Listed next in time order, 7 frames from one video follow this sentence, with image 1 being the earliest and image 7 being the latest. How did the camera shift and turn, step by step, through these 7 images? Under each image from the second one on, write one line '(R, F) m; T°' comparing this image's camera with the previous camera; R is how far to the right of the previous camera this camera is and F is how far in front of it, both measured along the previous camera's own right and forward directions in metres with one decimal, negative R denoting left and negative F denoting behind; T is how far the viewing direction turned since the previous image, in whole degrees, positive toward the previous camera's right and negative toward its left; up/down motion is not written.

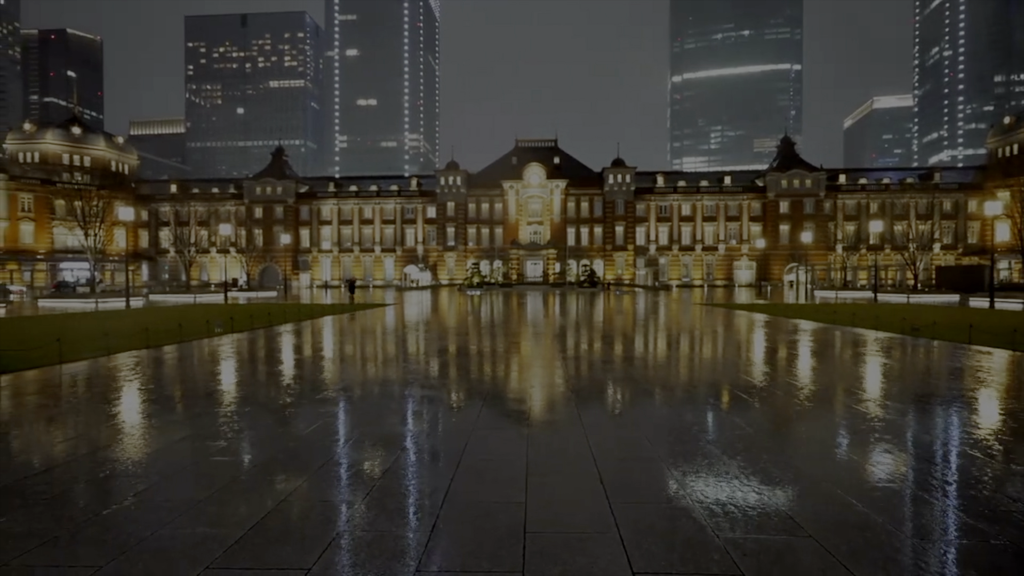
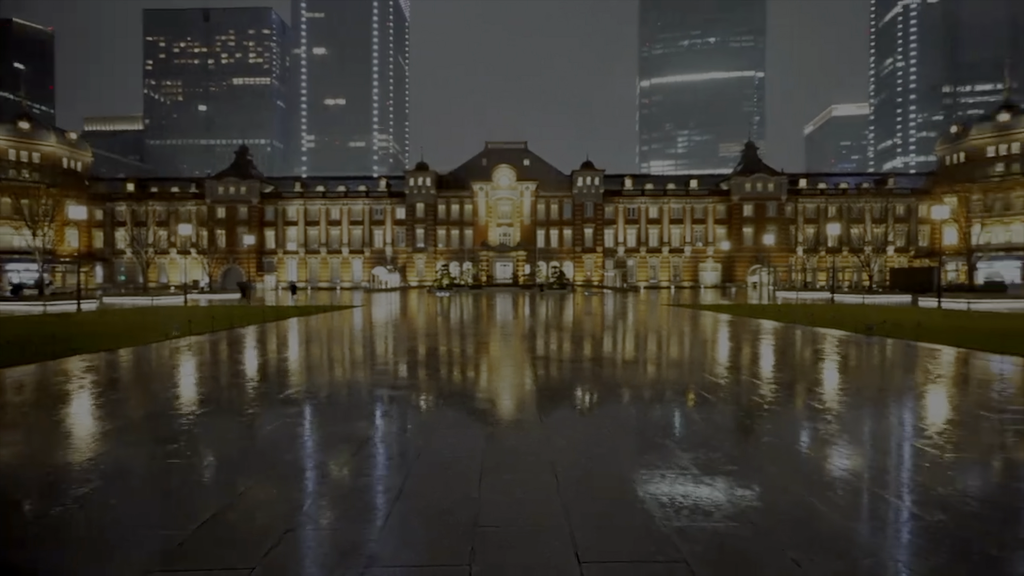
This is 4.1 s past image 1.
(+0.1, 0.0) m; +3°
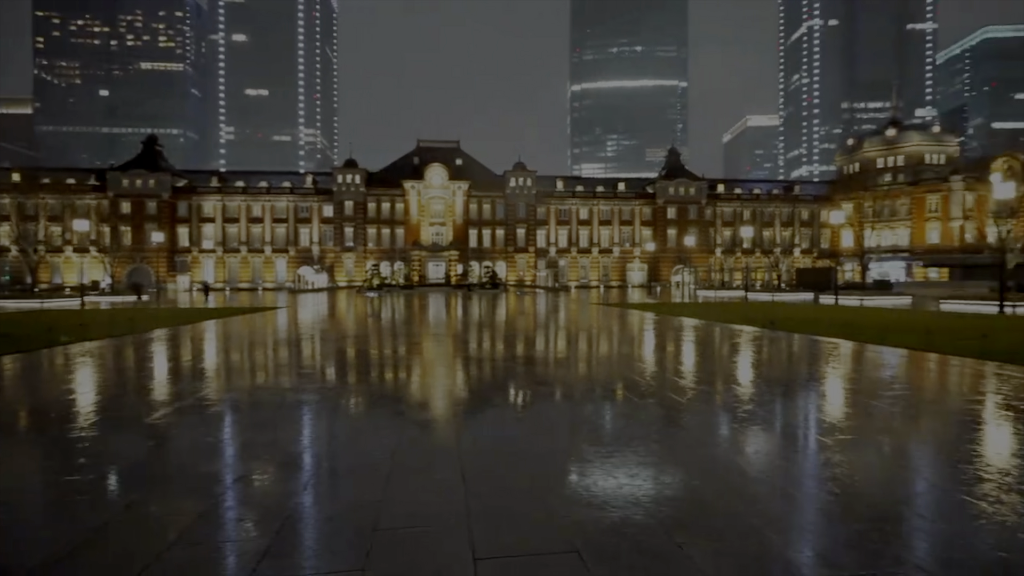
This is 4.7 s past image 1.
(-0.1, +0.7) m; +6°
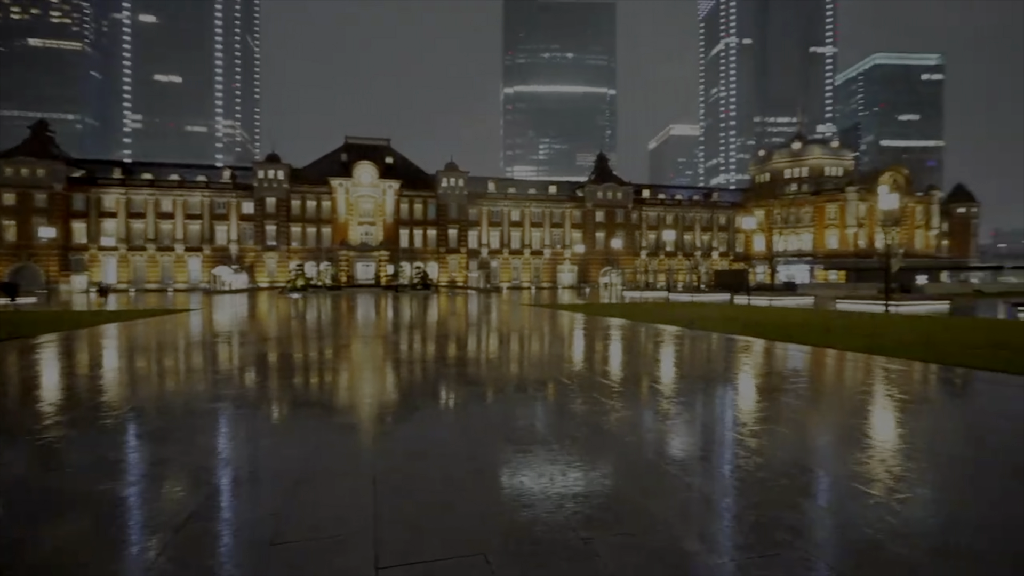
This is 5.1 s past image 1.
(0.0, +0.6) m; +6°
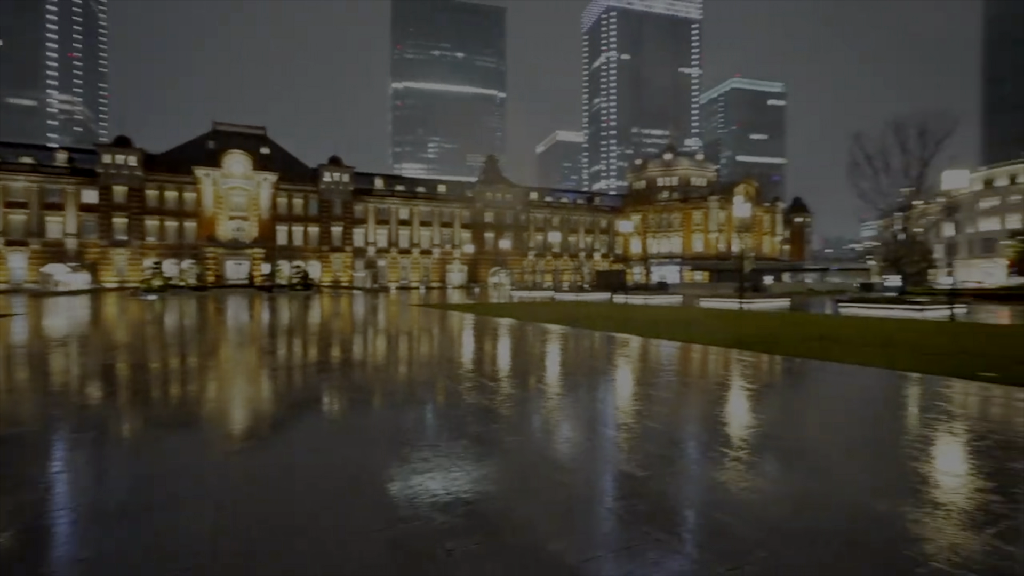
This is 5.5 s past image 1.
(+0.1, +1.4) m; +10°
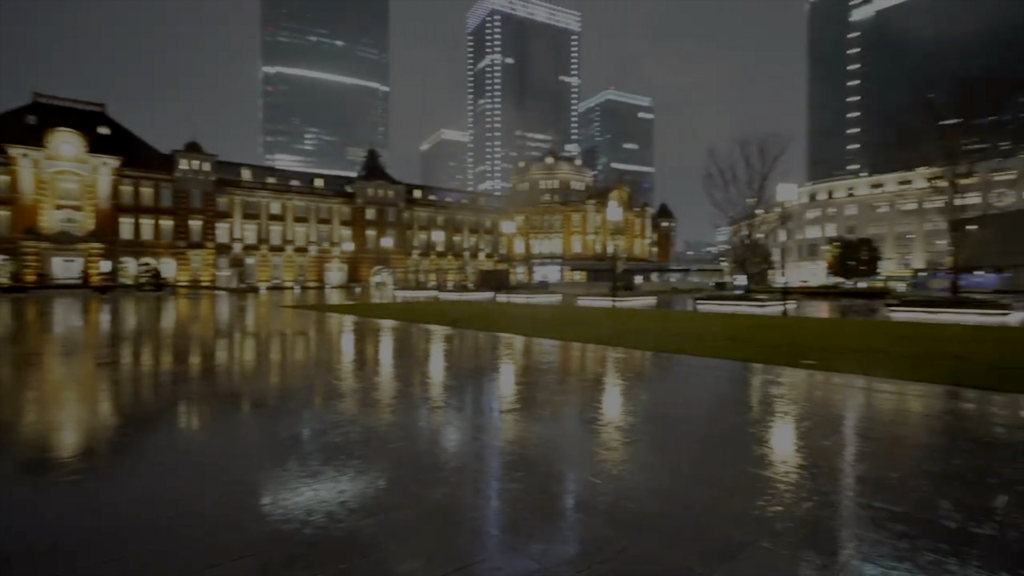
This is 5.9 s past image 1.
(+0.2, -0.4) m; +11°
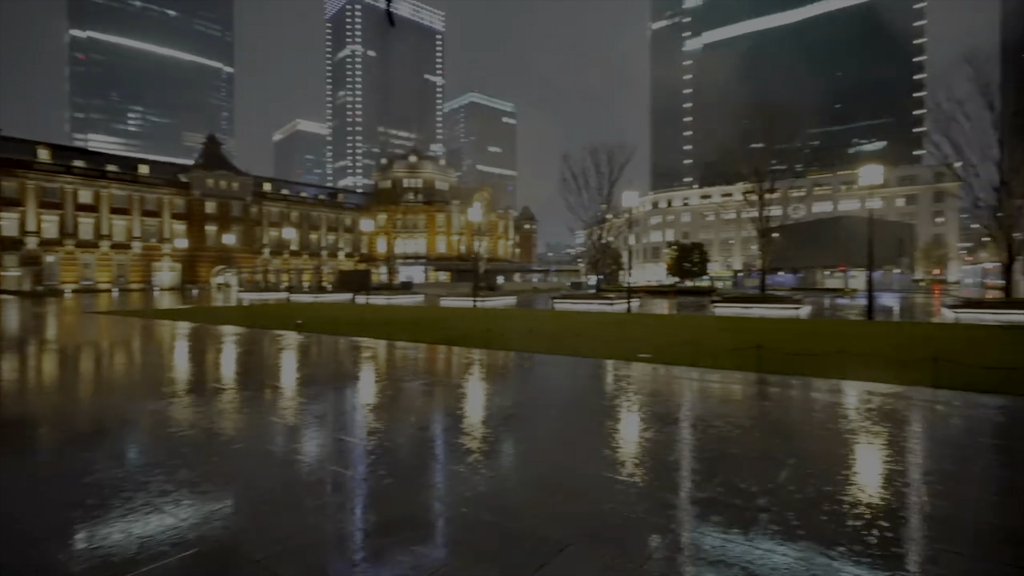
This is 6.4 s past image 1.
(+0.1, -0.3) m; +12°
